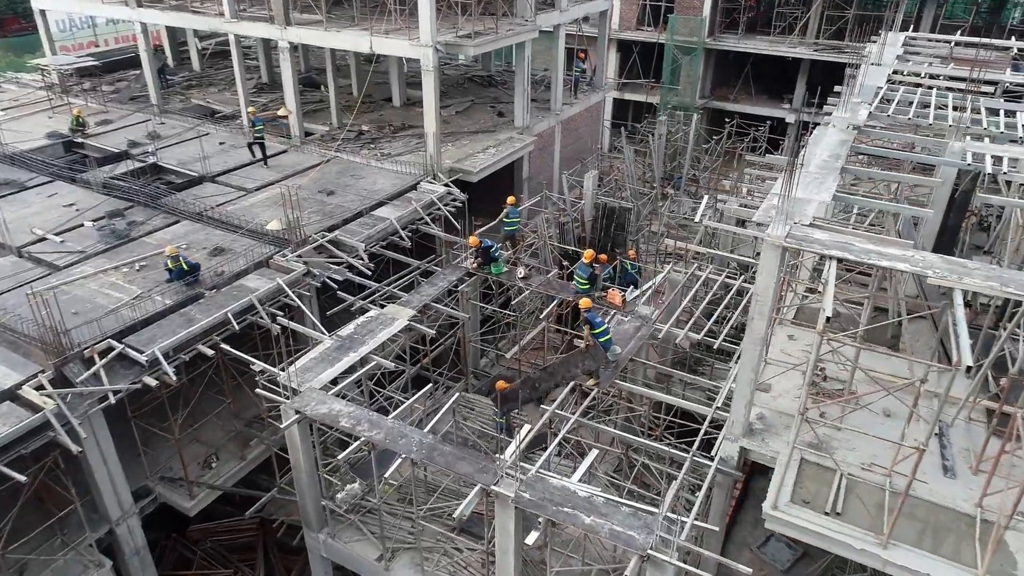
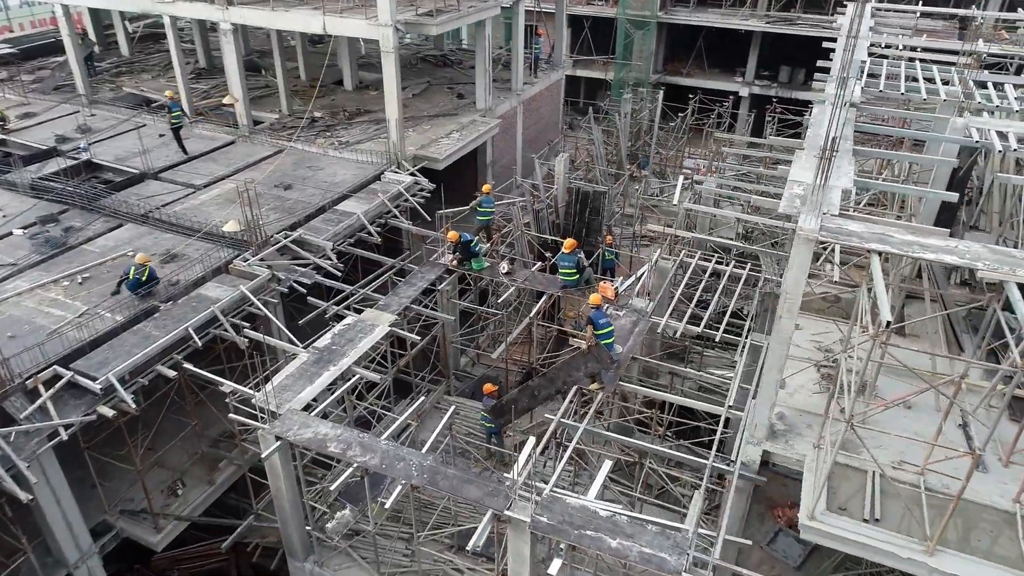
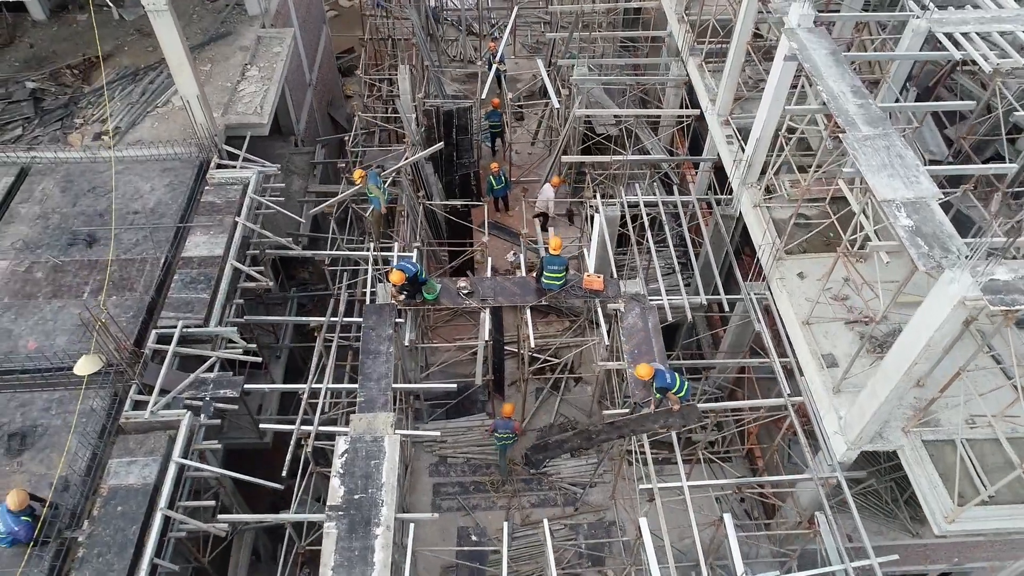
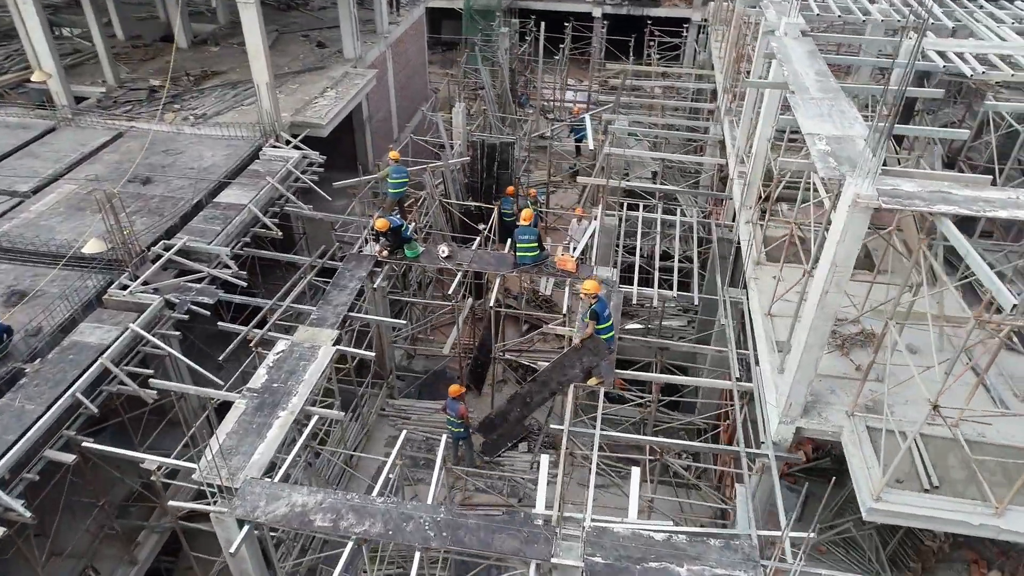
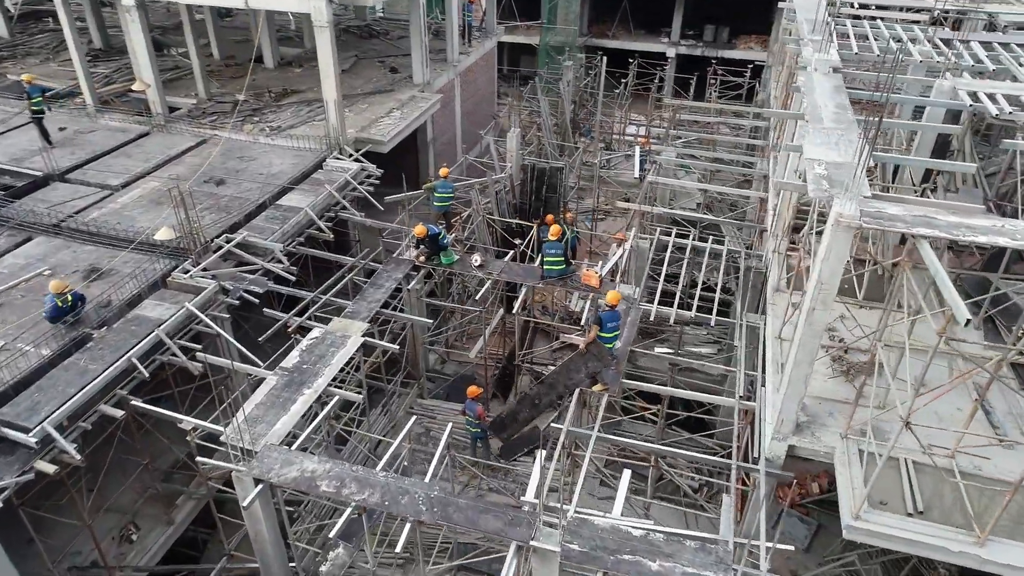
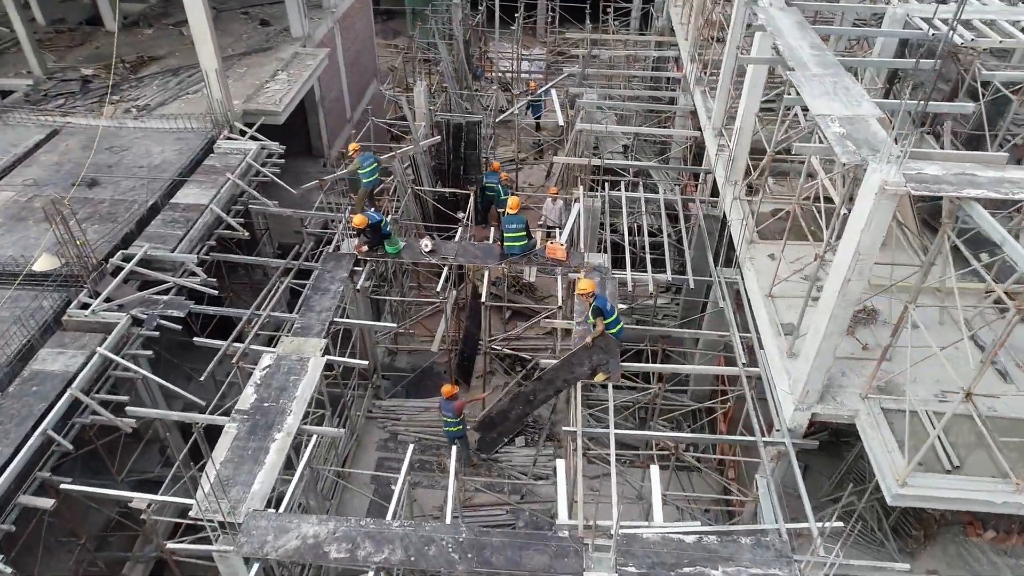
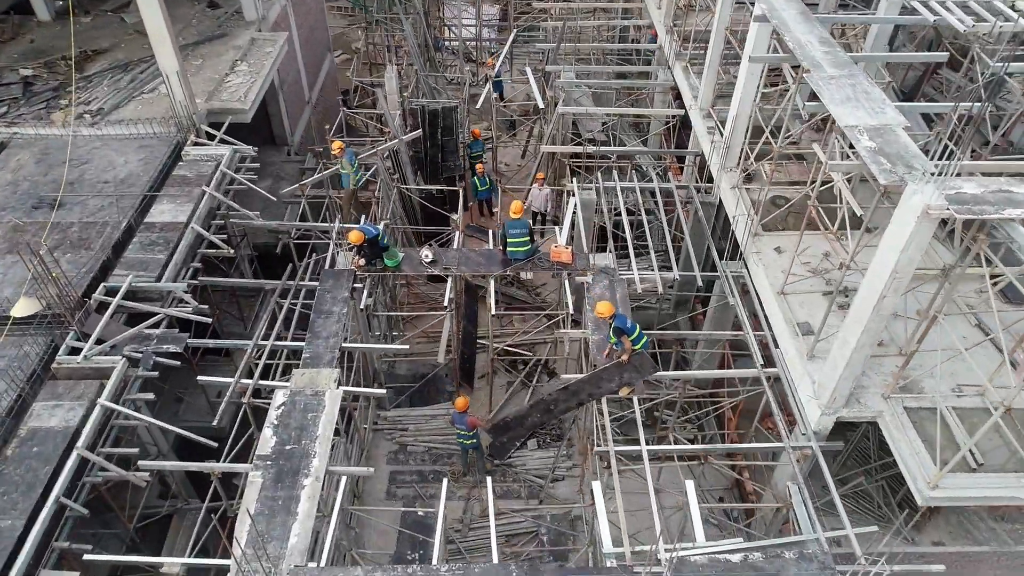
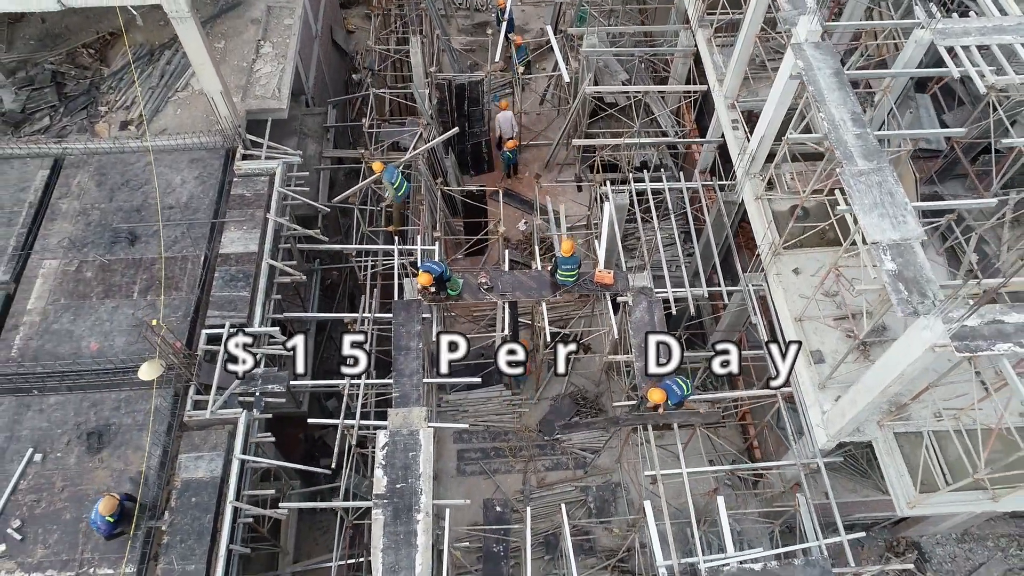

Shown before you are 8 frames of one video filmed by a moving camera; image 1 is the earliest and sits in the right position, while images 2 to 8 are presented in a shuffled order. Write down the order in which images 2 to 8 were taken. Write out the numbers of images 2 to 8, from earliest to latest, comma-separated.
2, 5, 4, 6, 7, 3, 8
